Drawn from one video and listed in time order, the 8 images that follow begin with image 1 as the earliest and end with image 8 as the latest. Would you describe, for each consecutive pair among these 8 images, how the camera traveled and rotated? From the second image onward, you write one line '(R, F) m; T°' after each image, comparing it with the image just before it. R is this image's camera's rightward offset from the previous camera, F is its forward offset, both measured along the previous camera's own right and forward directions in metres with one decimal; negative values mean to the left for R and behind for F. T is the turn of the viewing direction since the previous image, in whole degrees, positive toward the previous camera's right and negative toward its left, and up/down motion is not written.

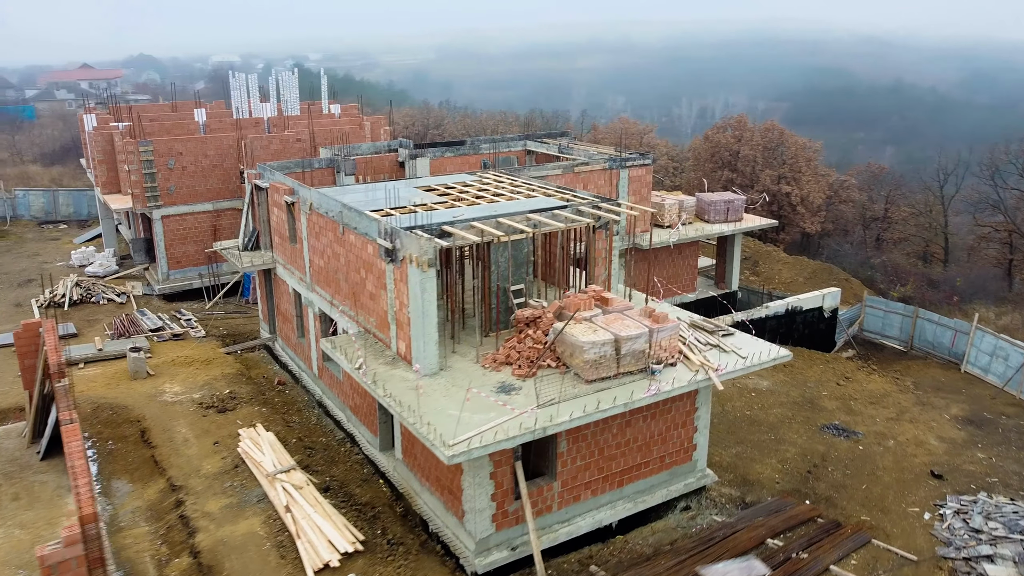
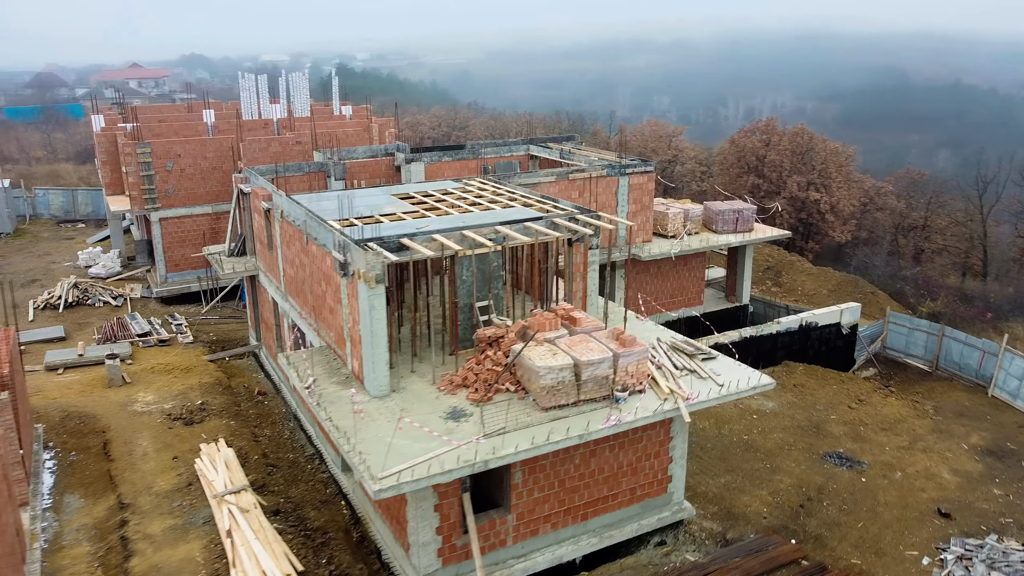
(+1.1, +0.7) m; -3°
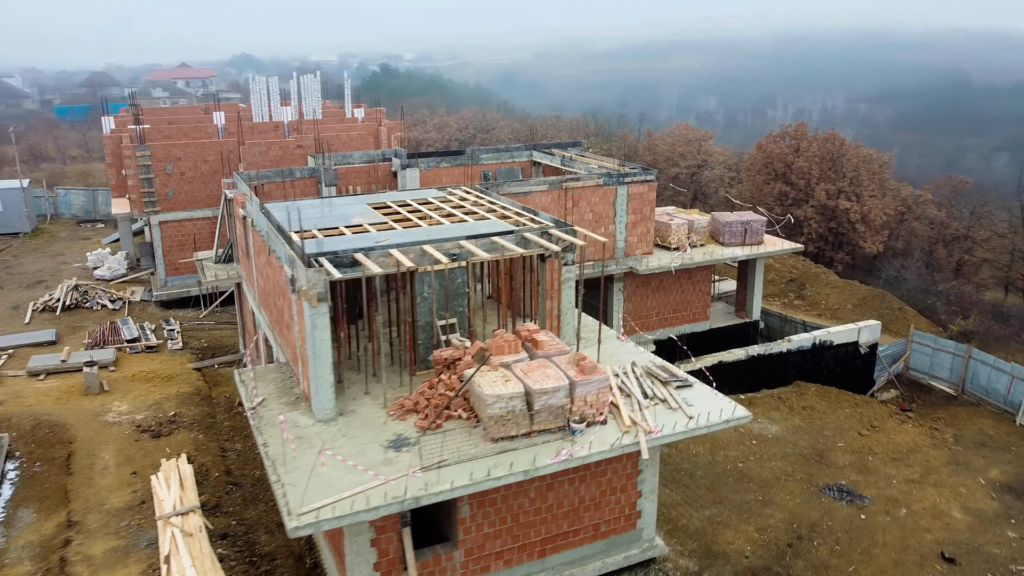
(+1.0, +0.6) m; -3°
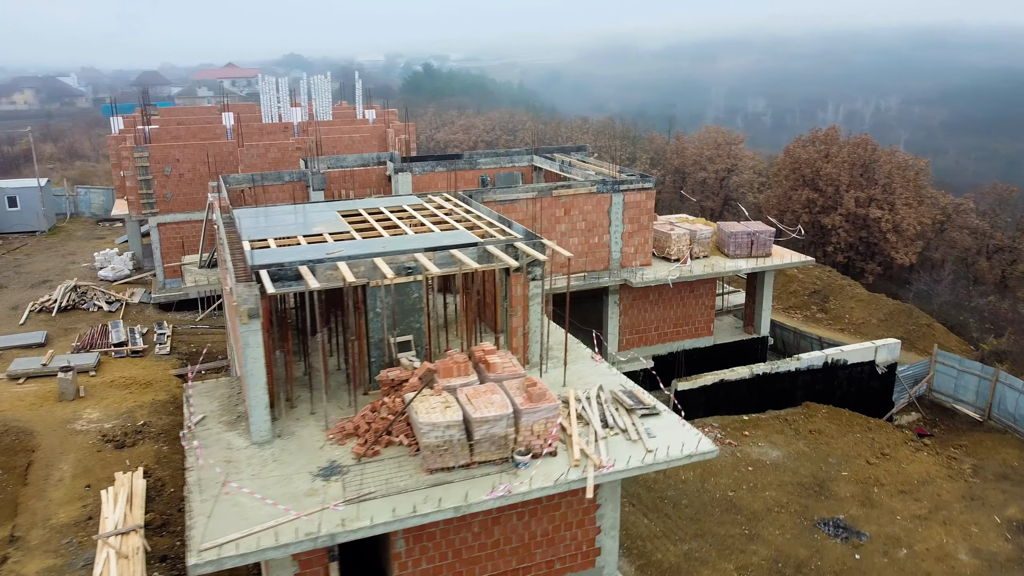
(+1.0, +0.7) m; -3°
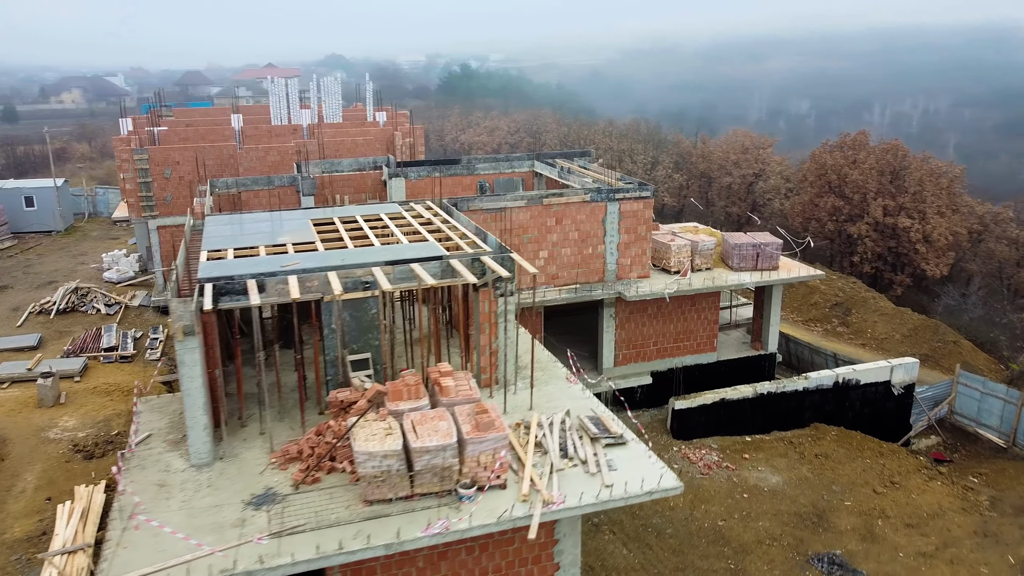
(+0.9, +0.6) m; -3°
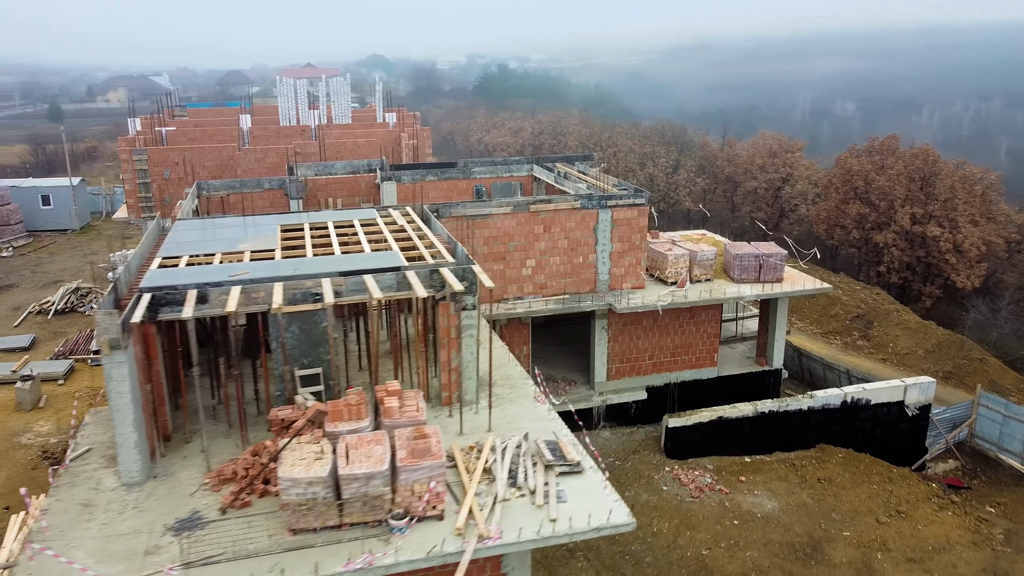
(+0.9, +0.6) m; -3°
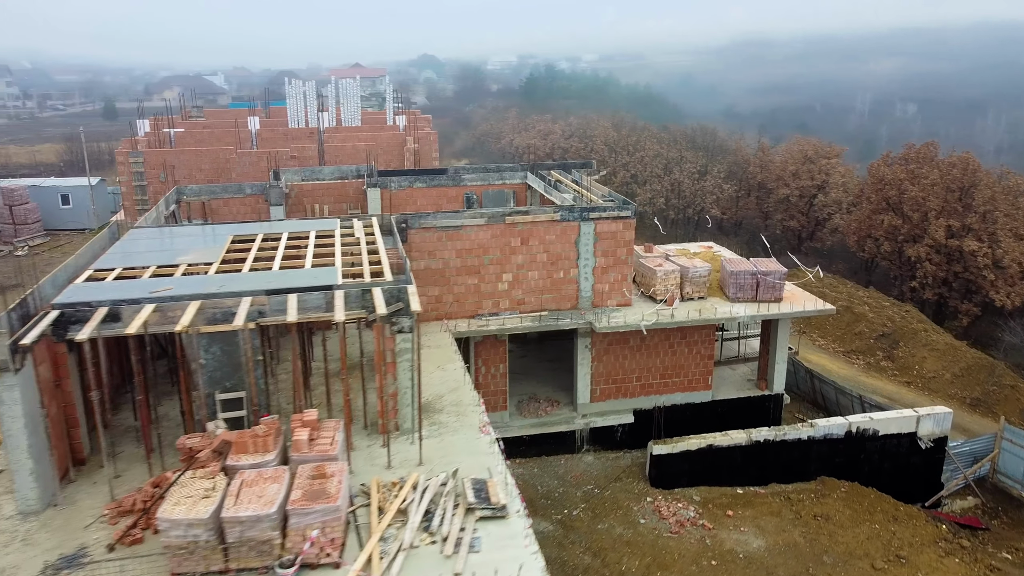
(+1.2, +0.7) m; -4°
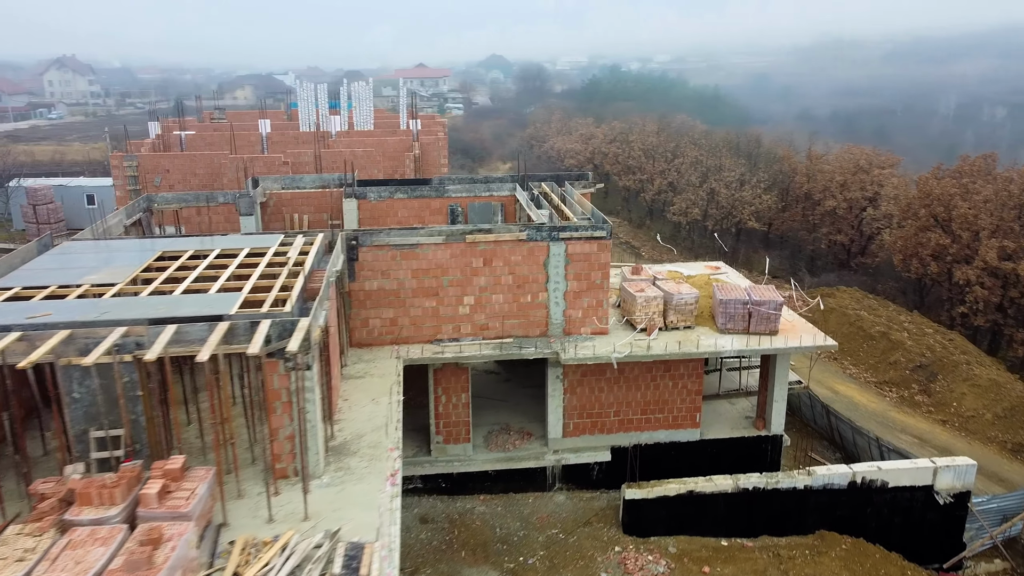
(+1.5, +1.1) m; -5°
